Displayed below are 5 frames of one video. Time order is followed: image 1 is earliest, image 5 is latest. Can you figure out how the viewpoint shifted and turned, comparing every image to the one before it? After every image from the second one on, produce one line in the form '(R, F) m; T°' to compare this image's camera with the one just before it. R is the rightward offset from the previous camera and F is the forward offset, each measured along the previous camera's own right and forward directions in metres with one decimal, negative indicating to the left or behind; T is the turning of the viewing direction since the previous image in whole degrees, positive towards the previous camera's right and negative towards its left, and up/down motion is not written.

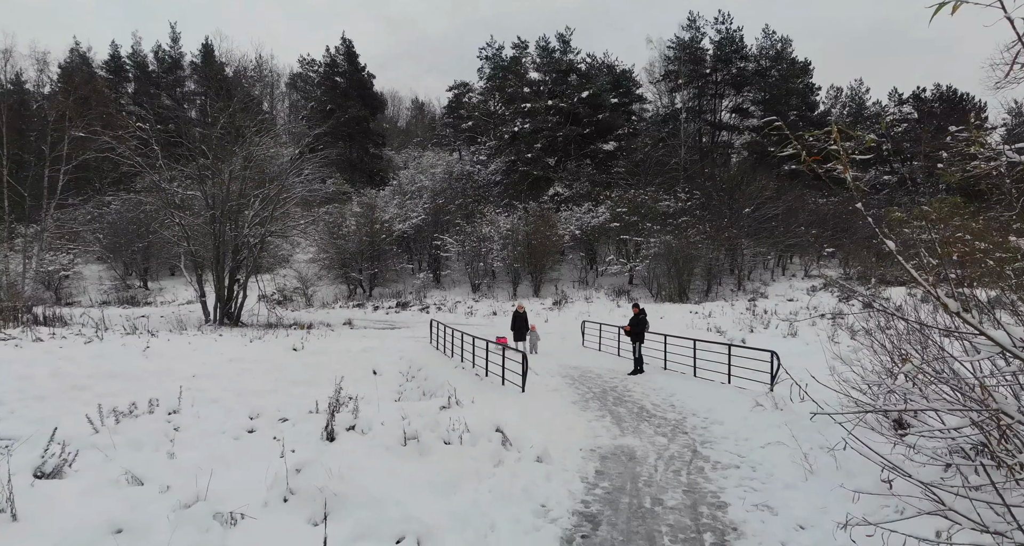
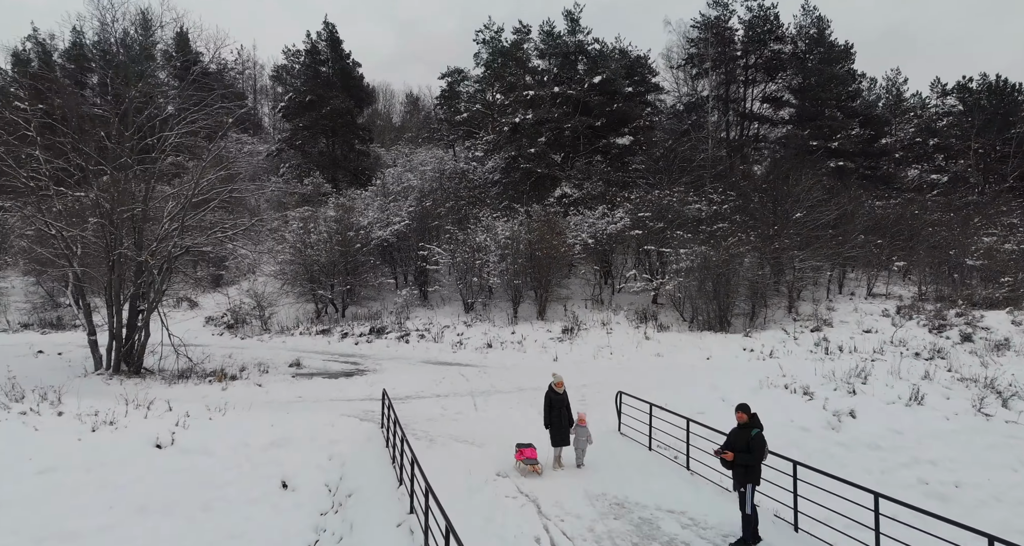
(+0.1, +4.8) m; 0°
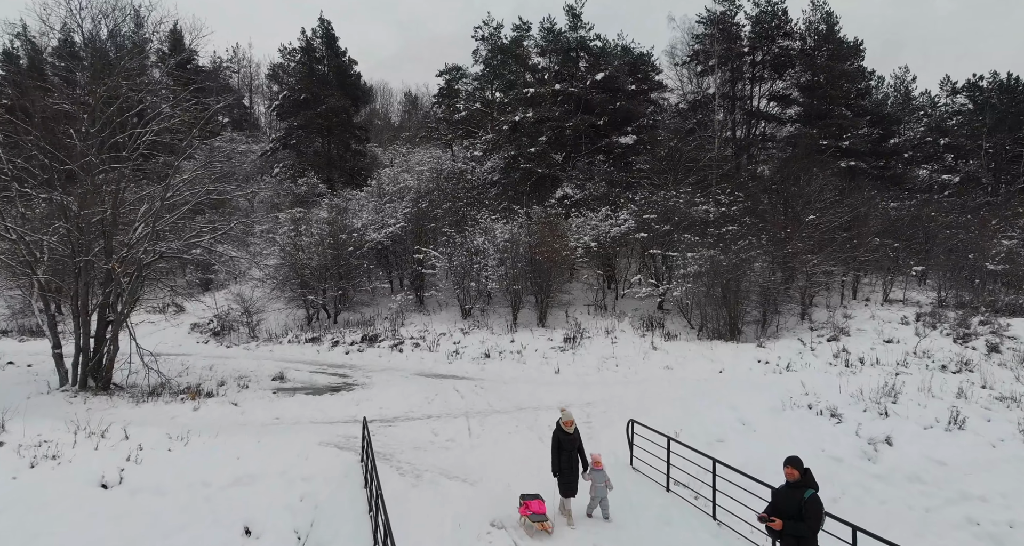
(0.0, +1.0) m; 0°
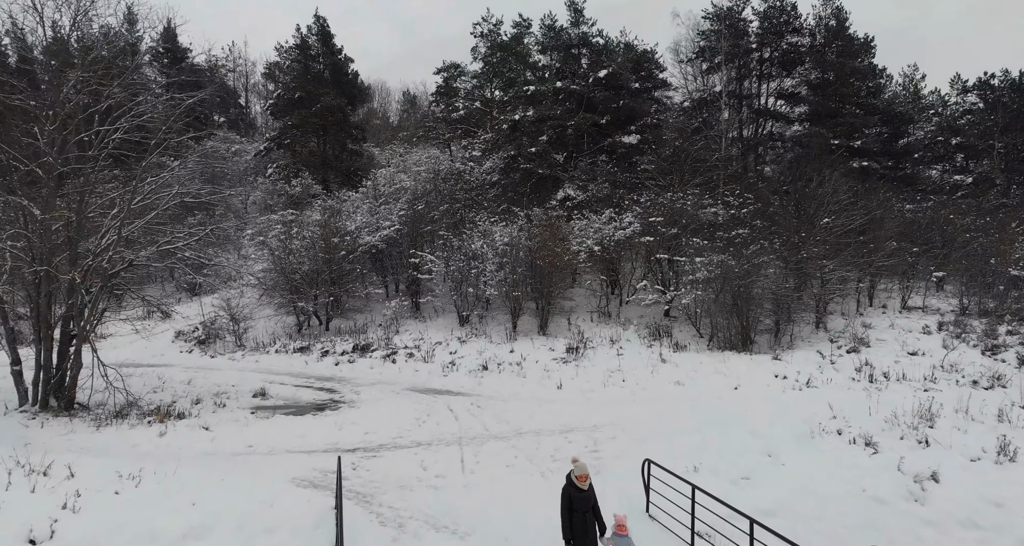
(0.0, +1.0) m; 0°
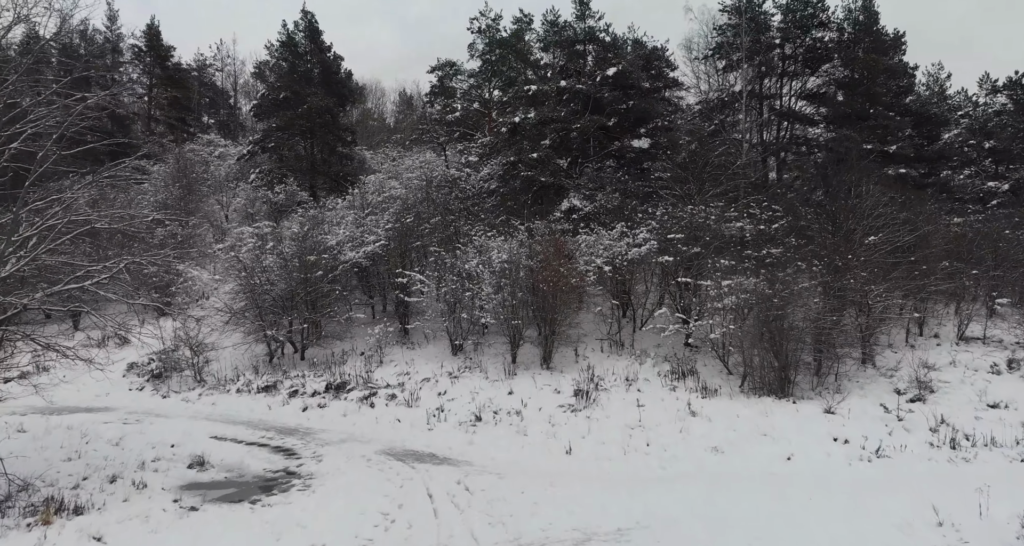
(0.0, +2.6) m; 0°
